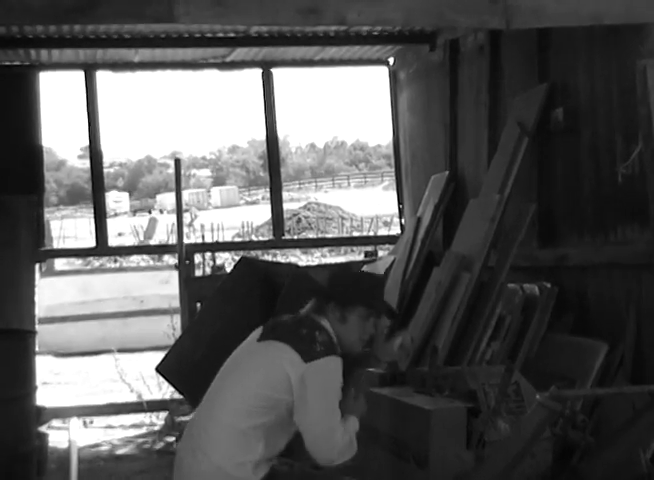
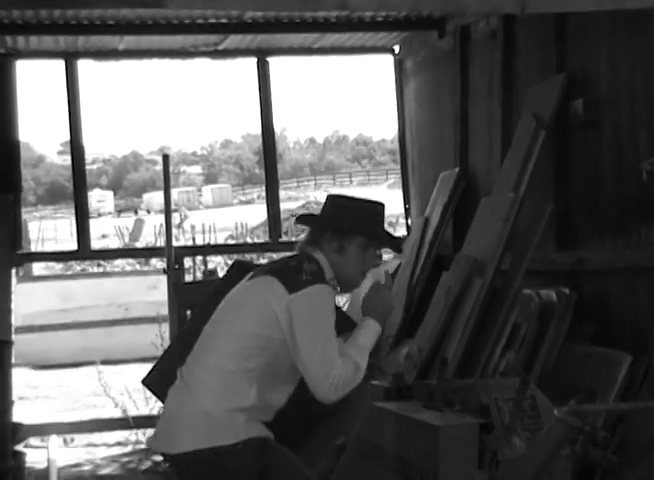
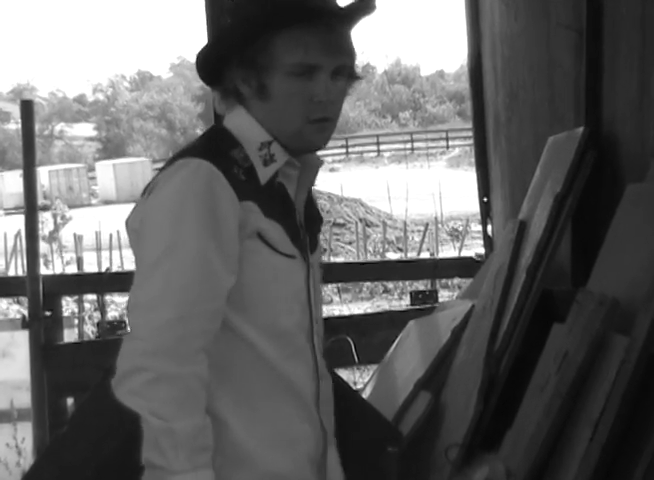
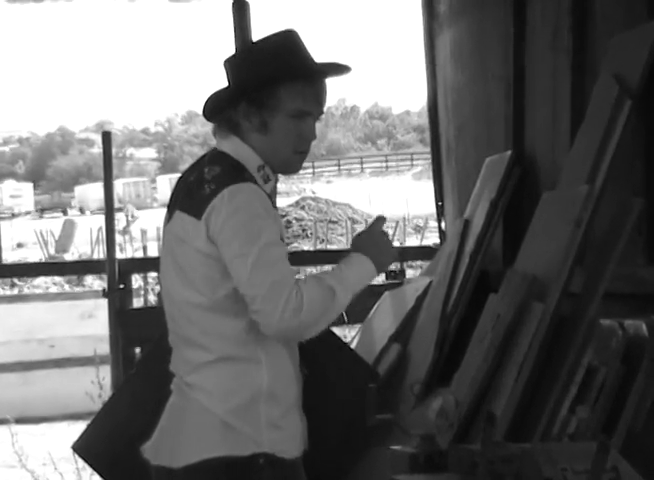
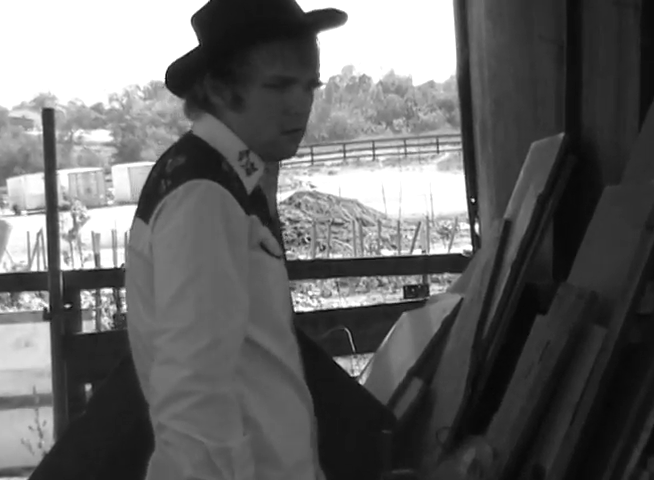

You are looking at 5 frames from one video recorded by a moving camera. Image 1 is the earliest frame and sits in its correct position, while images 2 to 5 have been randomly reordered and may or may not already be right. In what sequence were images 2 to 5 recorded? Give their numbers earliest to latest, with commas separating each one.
2, 4, 5, 3
